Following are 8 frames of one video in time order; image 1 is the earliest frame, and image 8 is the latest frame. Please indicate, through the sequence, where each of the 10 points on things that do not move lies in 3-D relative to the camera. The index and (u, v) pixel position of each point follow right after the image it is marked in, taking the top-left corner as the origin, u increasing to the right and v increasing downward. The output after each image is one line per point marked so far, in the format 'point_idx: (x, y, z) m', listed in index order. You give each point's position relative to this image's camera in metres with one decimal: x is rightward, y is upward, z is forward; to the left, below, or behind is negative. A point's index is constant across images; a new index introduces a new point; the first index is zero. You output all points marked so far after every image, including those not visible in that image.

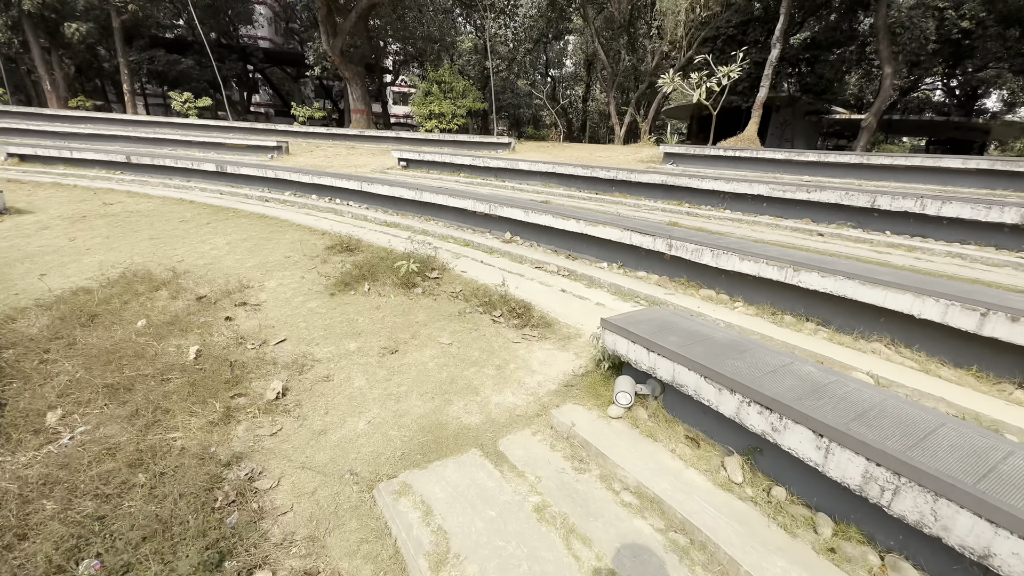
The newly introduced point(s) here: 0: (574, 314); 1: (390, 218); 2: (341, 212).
0: (+0.5, -0.2, +3.4) m
1: (-1.8, +1.0, +6.5) m
2: (-2.6, +1.1, +6.9) m
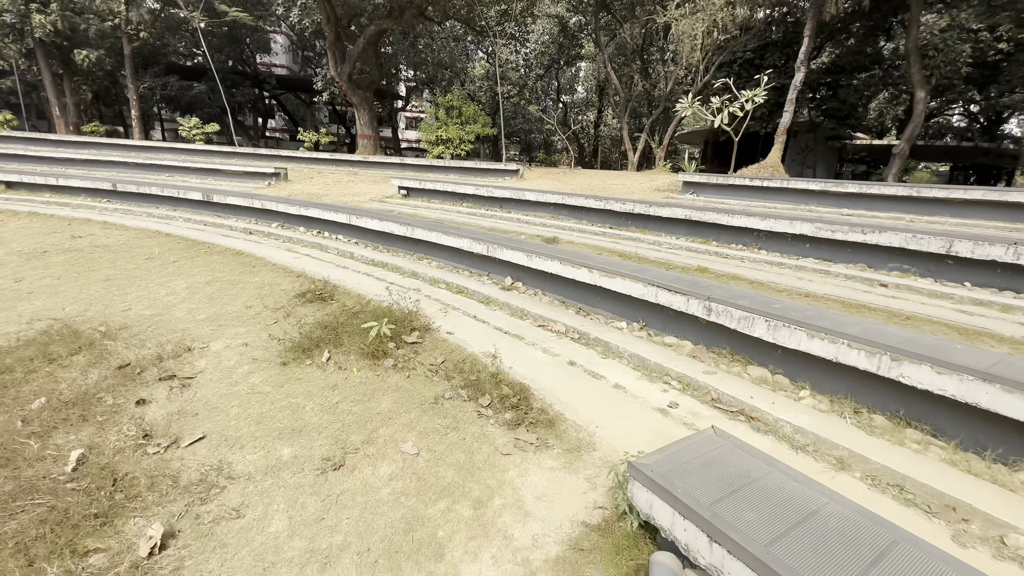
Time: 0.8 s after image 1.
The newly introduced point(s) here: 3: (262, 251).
0: (+0.4, -0.7, +2.6) m
1: (-1.7, +0.4, +5.8) m
2: (-2.6, +0.5, +6.2) m
3: (-3.4, +0.5, +6.1) m
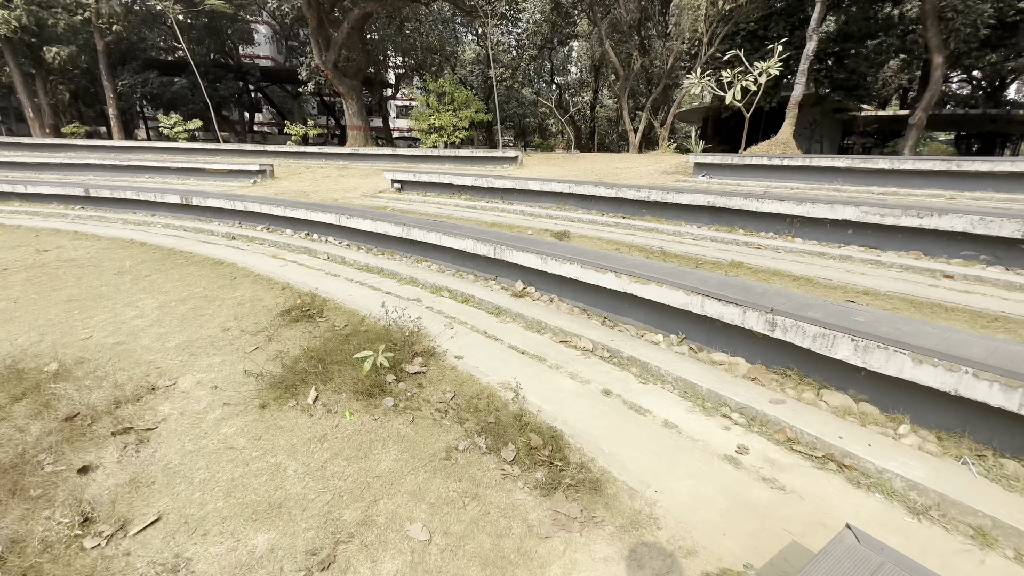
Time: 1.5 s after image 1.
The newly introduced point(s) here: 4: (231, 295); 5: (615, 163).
0: (+0.6, -0.7, +2.1) m
1: (-1.6, +0.3, +5.3) m
2: (-2.5, +0.4, +5.7) m
3: (-3.3, +0.4, +5.6) m
4: (-2.7, -0.1, +4.4) m
5: (+2.8, +3.4, +12.3) m
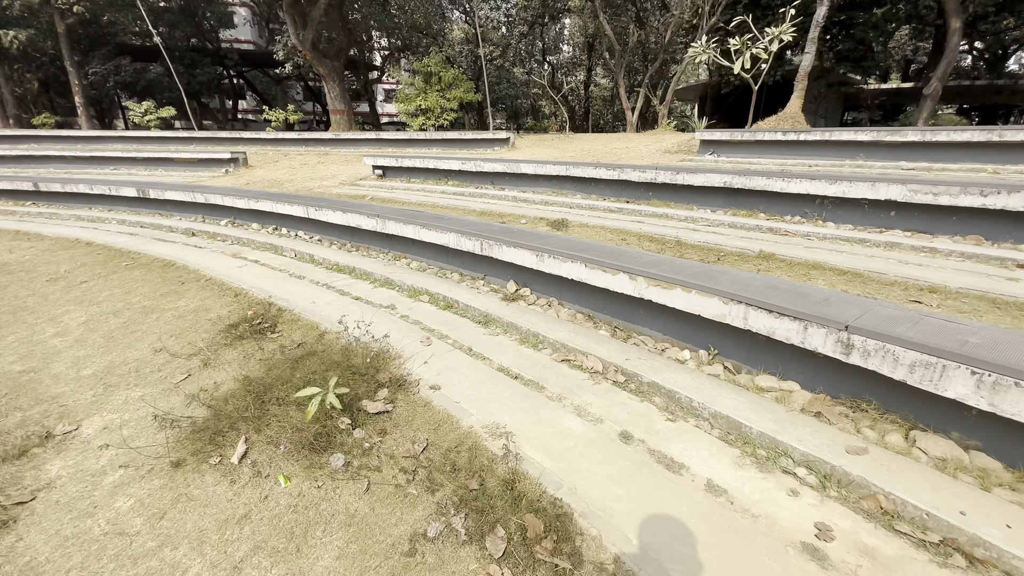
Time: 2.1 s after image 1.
0: (+0.5, -0.8, +1.5) m
1: (-1.7, +0.3, +4.6) m
2: (-2.6, +0.4, +5.0) m
3: (-3.4, +0.3, +4.9) m
4: (-2.8, -0.1, +3.8) m
5: (+2.6, +3.7, +11.6) m
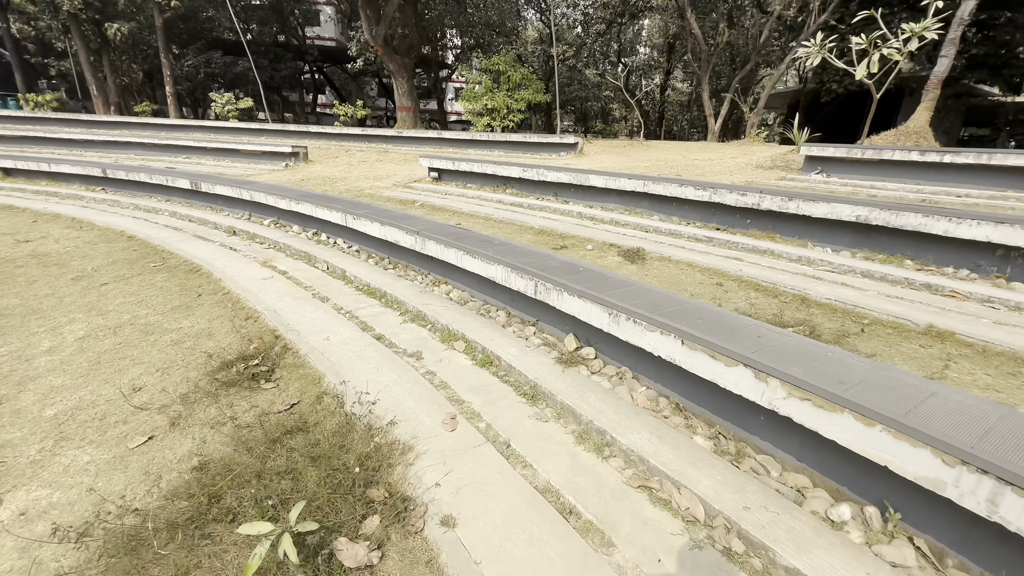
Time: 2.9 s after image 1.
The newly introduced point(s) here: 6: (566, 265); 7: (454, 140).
0: (+0.6, -1.2, +0.6) m
1: (-1.2, +0.1, +4.0) m
2: (-2.0, +0.2, +4.5) m
3: (-2.8, +0.2, +4.5) m
4: (-2.4, -0.3, +3.3) m
5: (+4.2, +3.1, +10.4) m
6: (+0.4, +0.1, +2.9) m
7: (-1.5, +3.8, +11.5) m
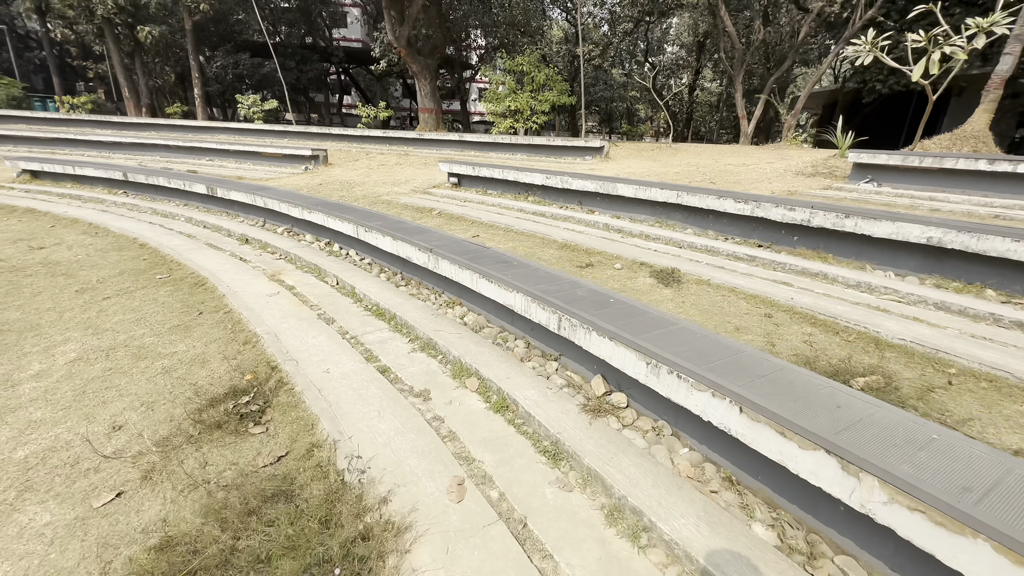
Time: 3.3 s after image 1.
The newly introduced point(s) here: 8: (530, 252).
0: (+0.6, -1.4, +0.3) m
1: (-1.0, -0.1, +3.7) m
2: (-1.8, +0.1, +4.3) m
3: (-2.6, +0.1, +4.3) m
4: (-2.3, -0.4, +3.1) m
5: (+4.7, +2.8, +9.8) m
6: (+0.5, 0.0, +2.6) m
7: (-0.9, +3.6, +11.3) m
8: (+0.2, +0.3, +4.4) m
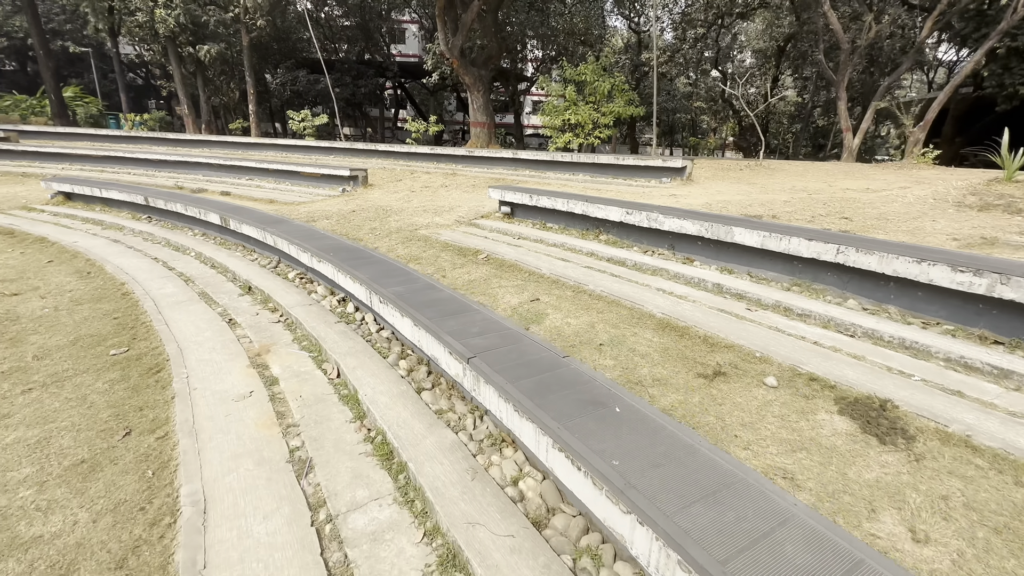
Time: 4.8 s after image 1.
0: (+0.6, -2.0, -1.2) m
1: (-0.6, -0.7, +2.4) m
2: (-1.3, -0.5, +3.1) m
3: (-2.1, -0.5, +3.1) m
4: (-1.9, -1.0, +1.9) m
5: (+5.8, +1.9, +8.0) m
6: (+0.8, -0.7, +1.1) m
7: (+0.4, +2.8, +10.0) m
8: (+0.7, -0.3, +3.0) m
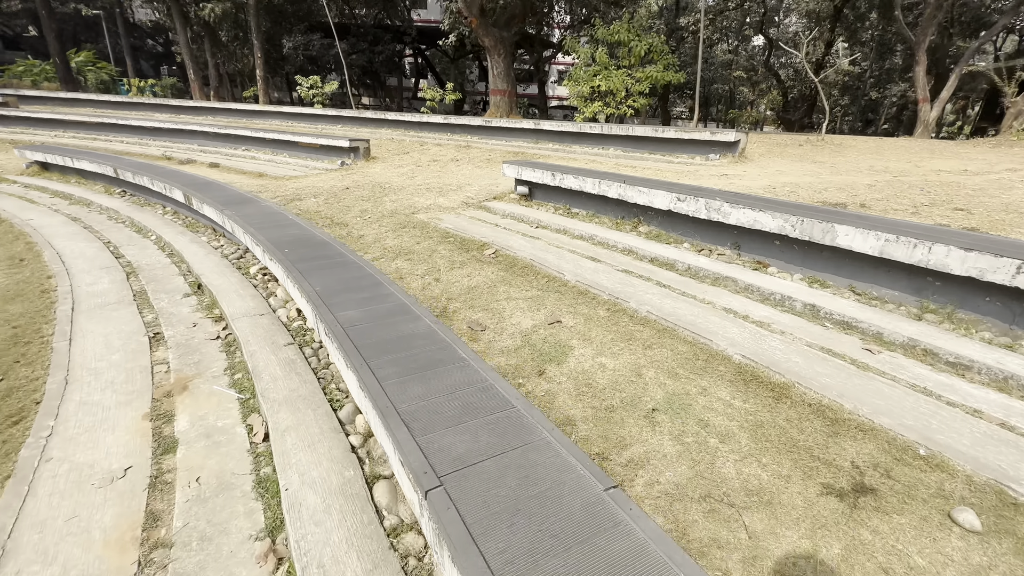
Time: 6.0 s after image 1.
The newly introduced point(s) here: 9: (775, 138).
0: (+0.4, -2.3, -2.1) m
1: (-0.6, -0.8, +1.5) m
2: (-1.3, -0.6, +2.1) m
3: (-2.1, -0.6, +2.2) m
4: (-2.0, -1.1, +1.0) m
5: (+6.1, +1.9, +6.6) m
6: (+0.7, -0.9, +0.1) m
7: (+0.8, +3.0, +8.8) m
8: (+0.7, -0.5, +2.0) m
9: (+4.8, +2.7, +8.2) m
